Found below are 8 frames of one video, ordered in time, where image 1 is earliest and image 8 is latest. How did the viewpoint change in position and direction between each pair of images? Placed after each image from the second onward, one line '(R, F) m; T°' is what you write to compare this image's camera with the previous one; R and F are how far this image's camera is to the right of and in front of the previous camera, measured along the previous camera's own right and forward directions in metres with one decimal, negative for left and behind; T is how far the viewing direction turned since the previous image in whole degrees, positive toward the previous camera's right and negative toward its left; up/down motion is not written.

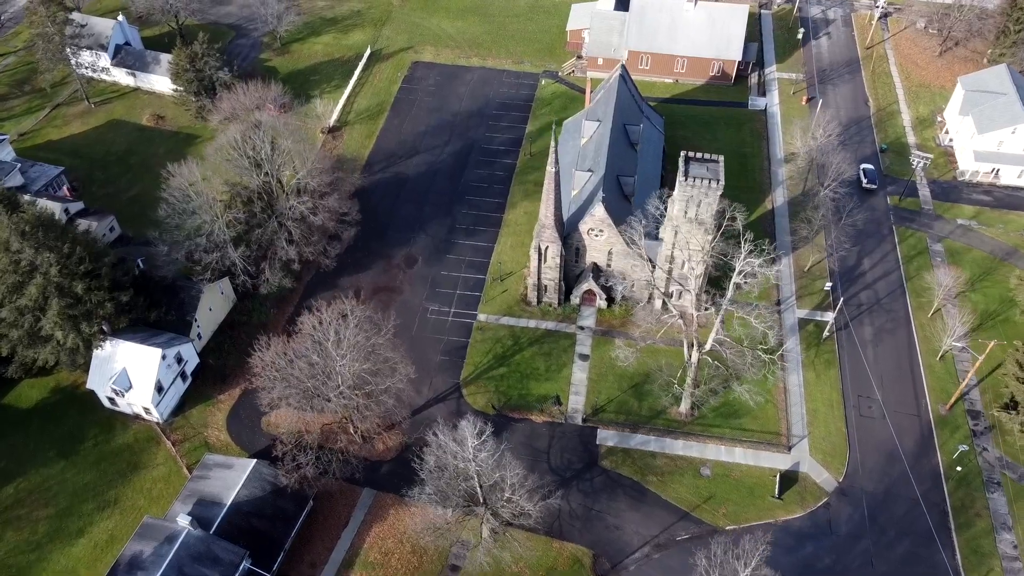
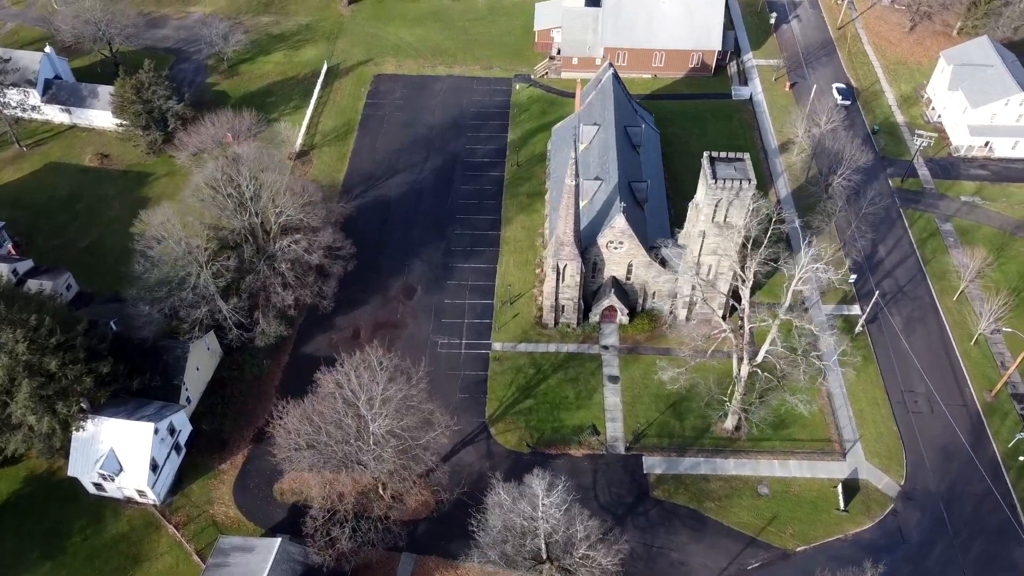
(-5.3, +4.5) m; +5°
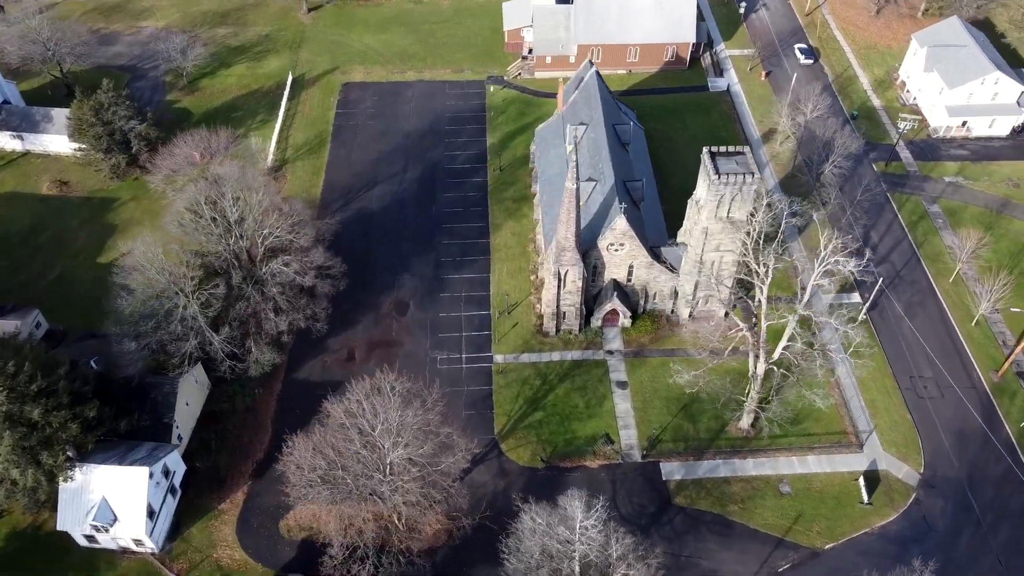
(-2.7, +1.8) m; +3°
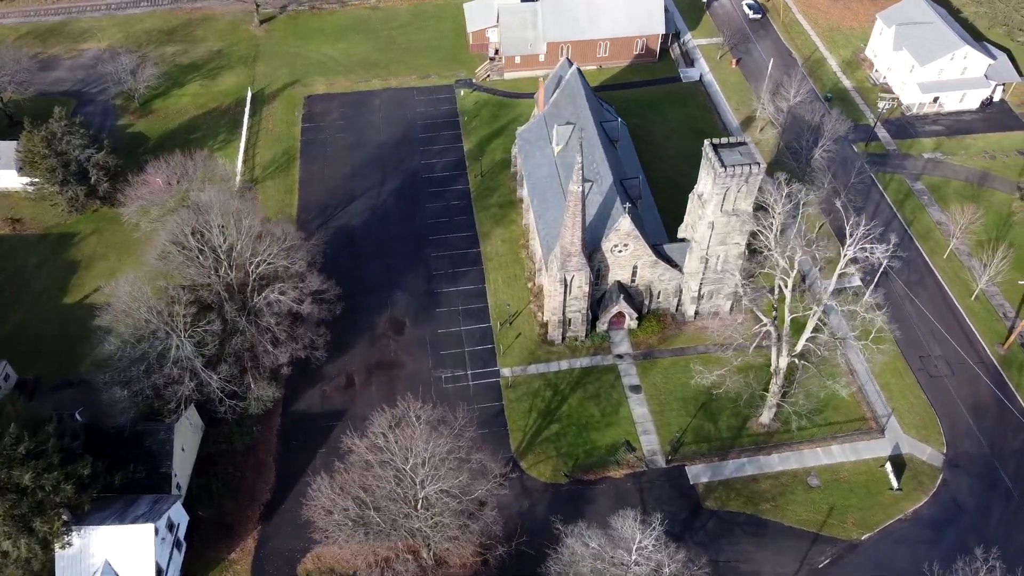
(-3.4, +2.0) m; +4°
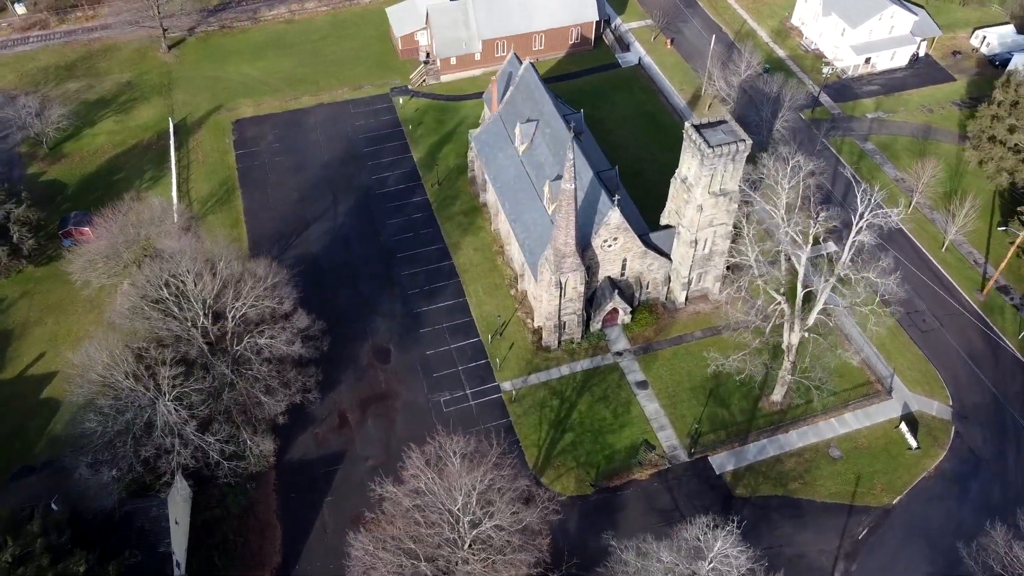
(-4.6, +2.6) m; +6°
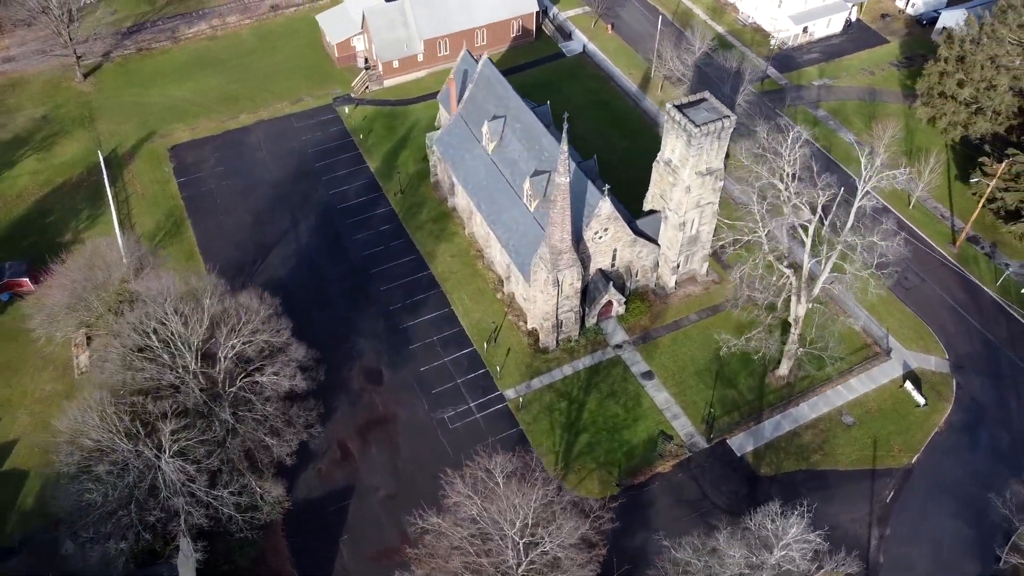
(-4.1, +2.1) m; +6°
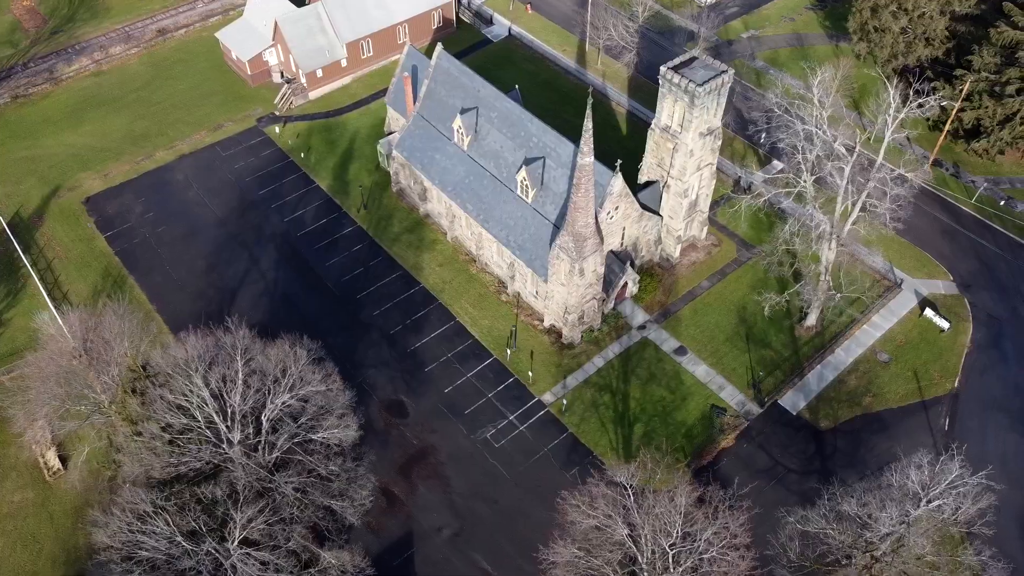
(-7.5, +3.8) m; +9°
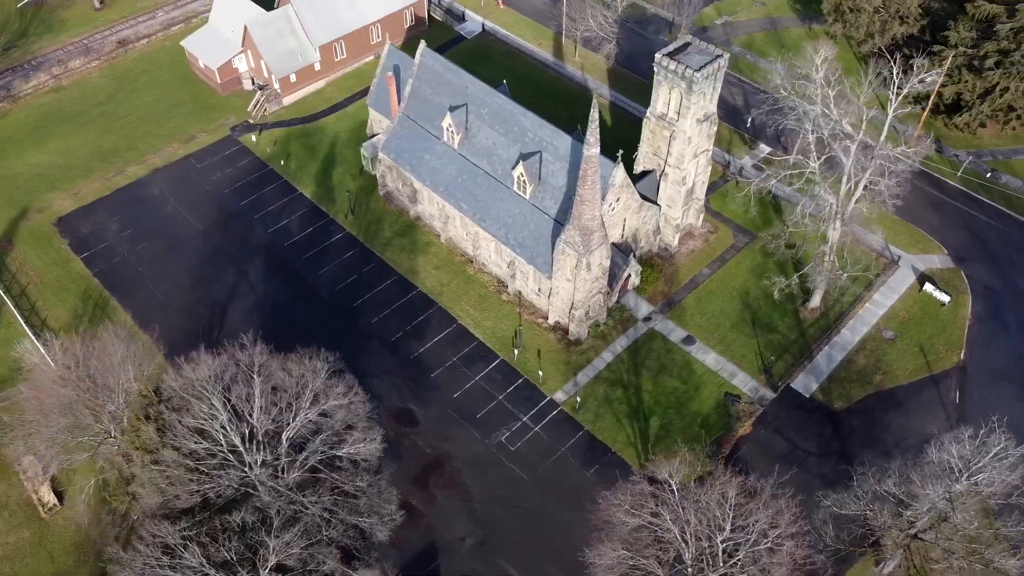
(-2.3, +1.0) m; +3°
